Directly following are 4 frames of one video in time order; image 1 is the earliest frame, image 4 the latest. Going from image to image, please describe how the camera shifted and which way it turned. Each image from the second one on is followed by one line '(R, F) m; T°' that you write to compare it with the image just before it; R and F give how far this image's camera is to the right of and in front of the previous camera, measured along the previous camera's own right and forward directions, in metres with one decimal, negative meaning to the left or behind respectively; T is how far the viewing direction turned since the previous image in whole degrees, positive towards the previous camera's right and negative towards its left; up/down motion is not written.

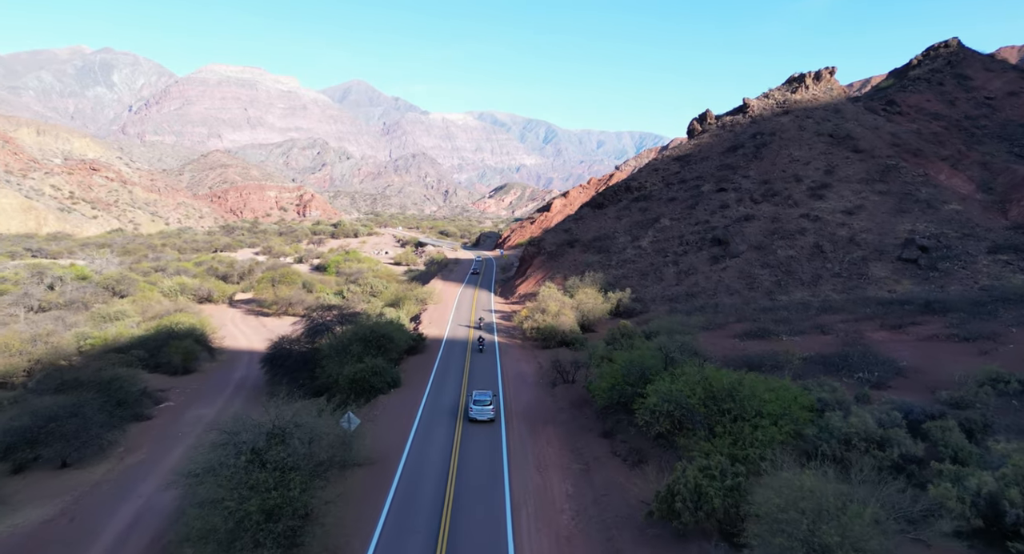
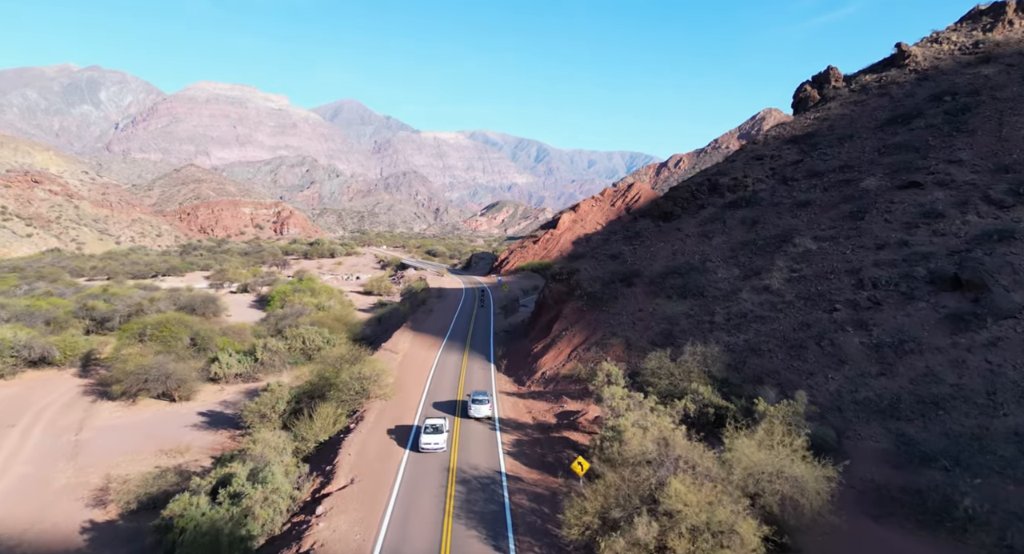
(-1.2, +21.4) m; +1°
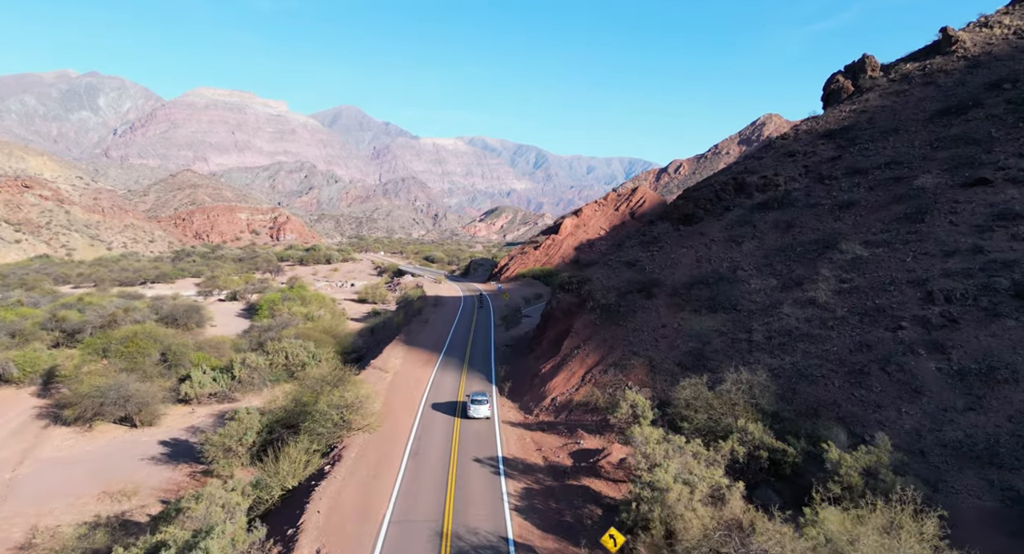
(-0.2, +3.5) m; 0°
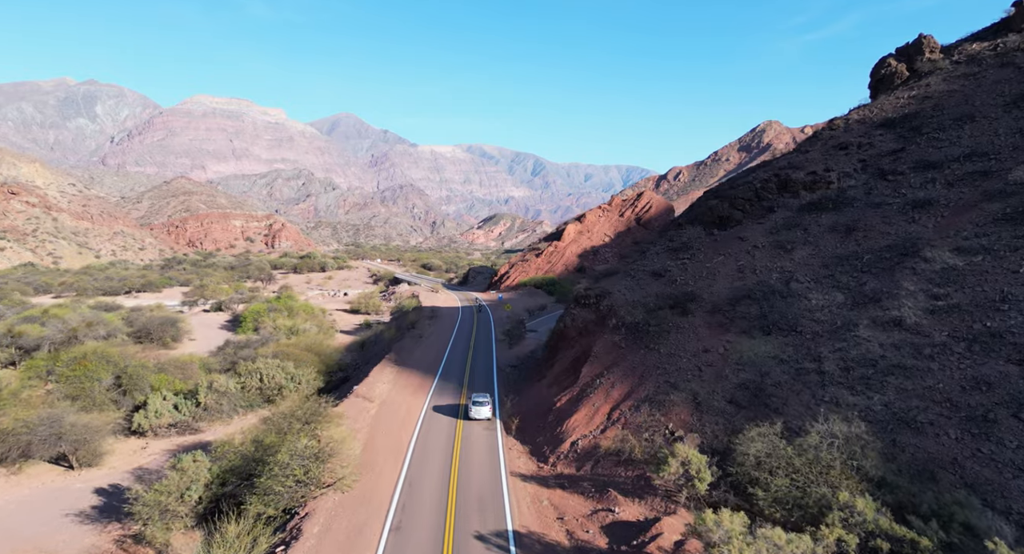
(-0.4, +4.3) m; 0°
